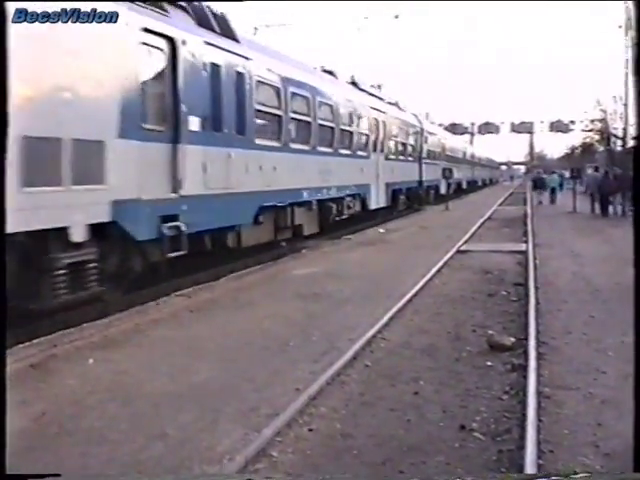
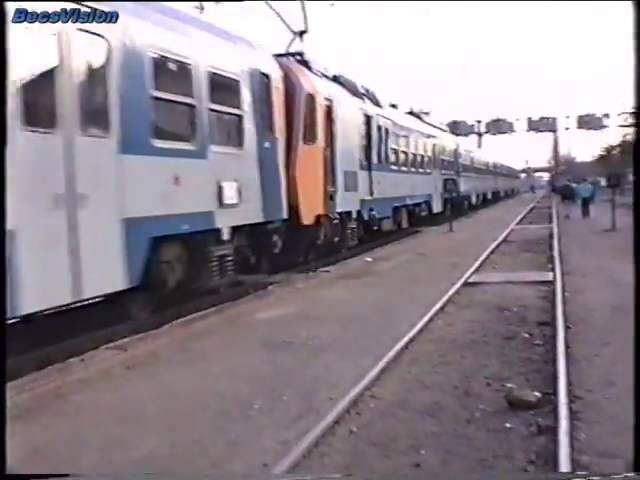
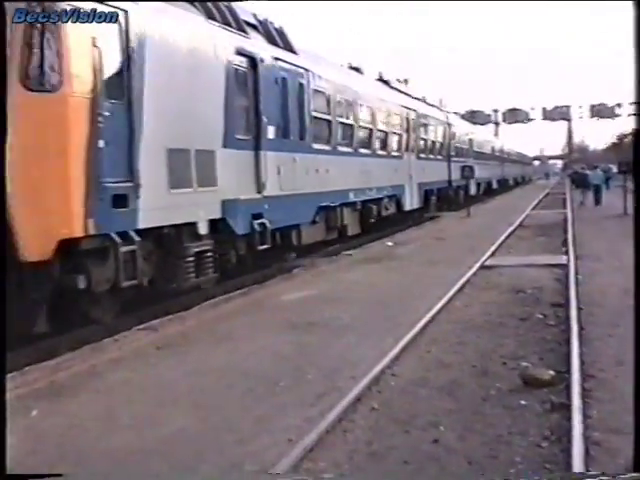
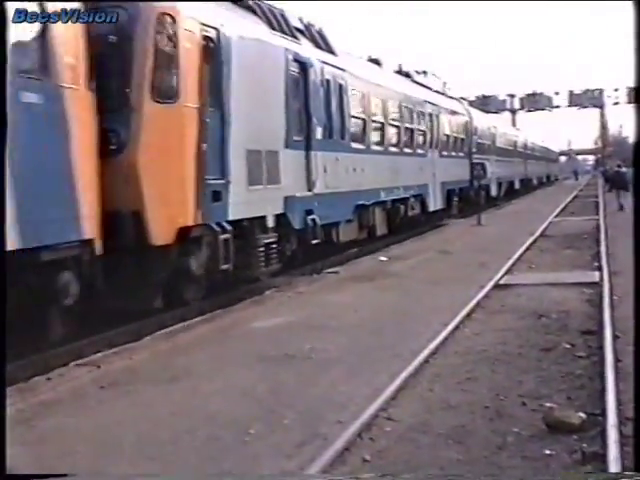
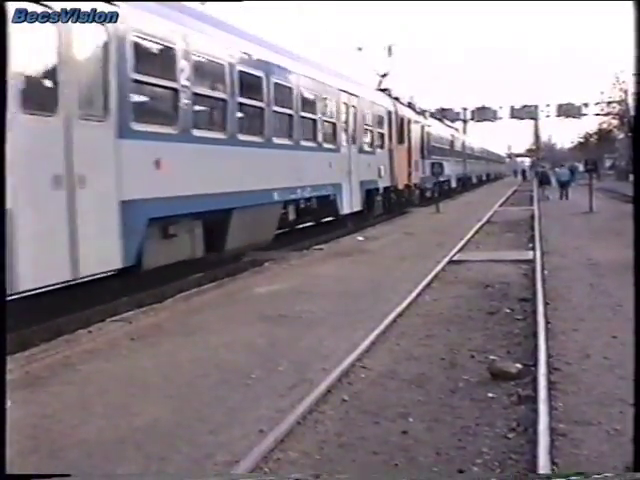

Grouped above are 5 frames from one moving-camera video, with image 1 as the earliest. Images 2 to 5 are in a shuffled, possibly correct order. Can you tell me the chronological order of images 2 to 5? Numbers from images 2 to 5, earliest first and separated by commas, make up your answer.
3, 4, 2, 5
